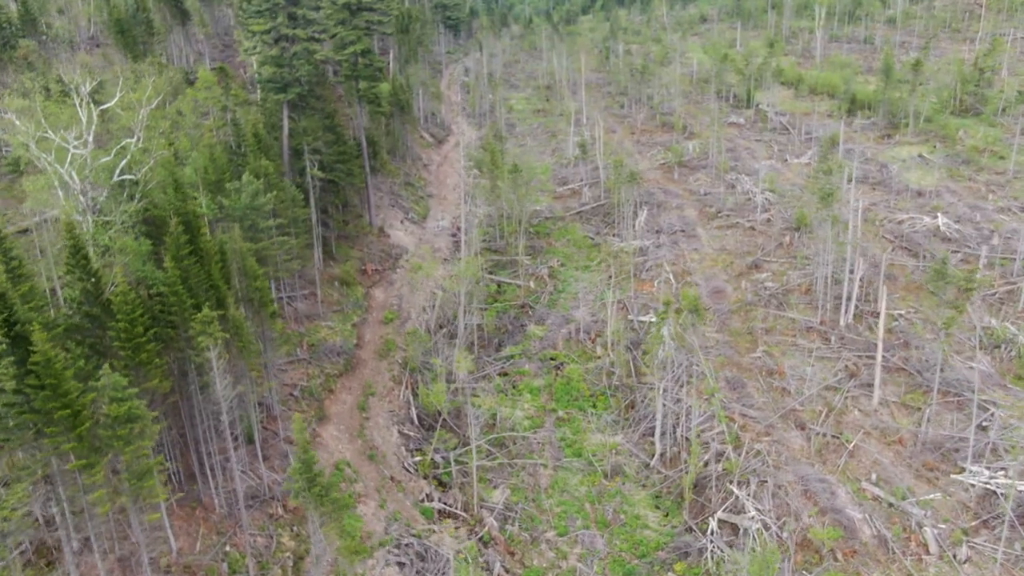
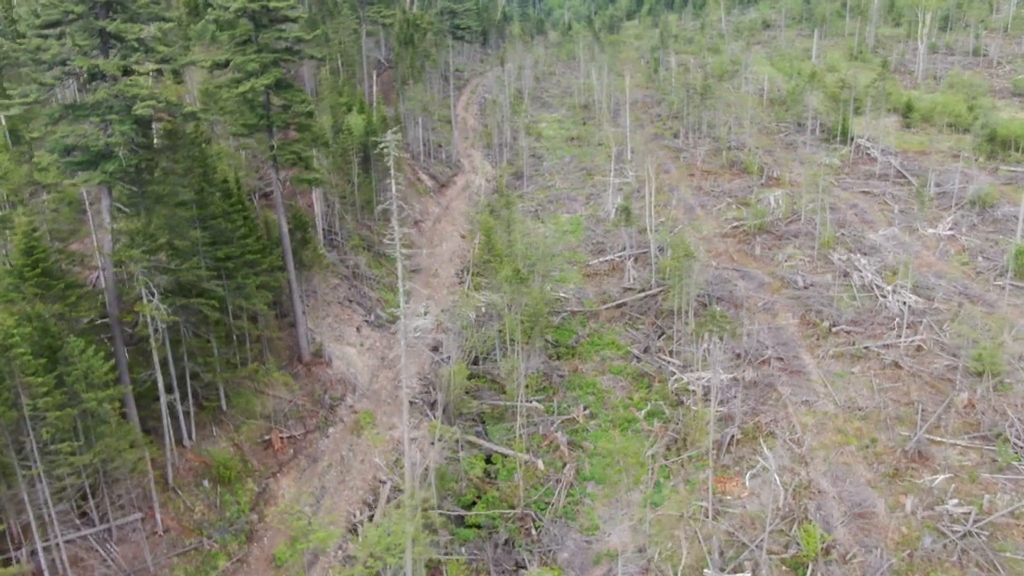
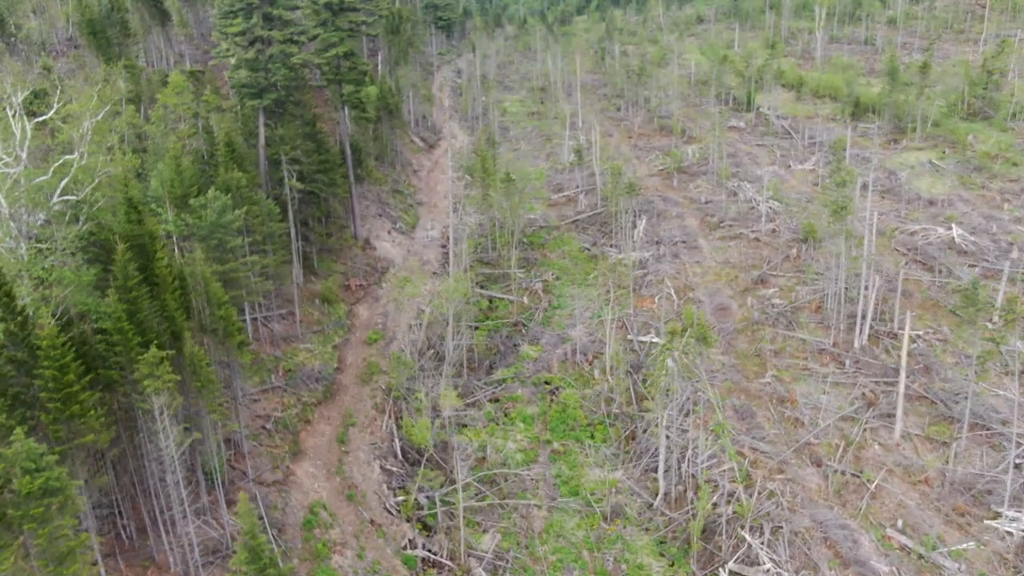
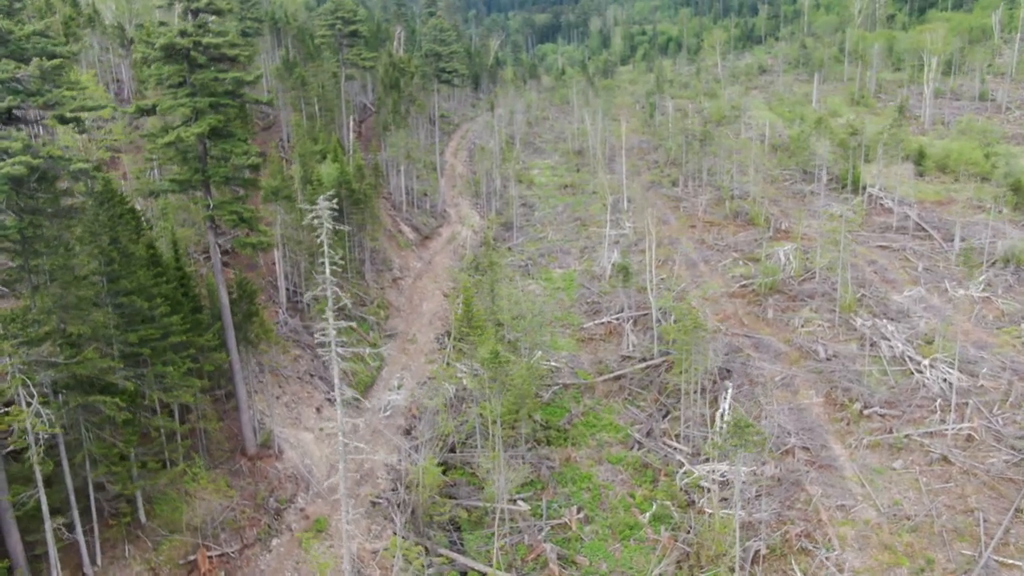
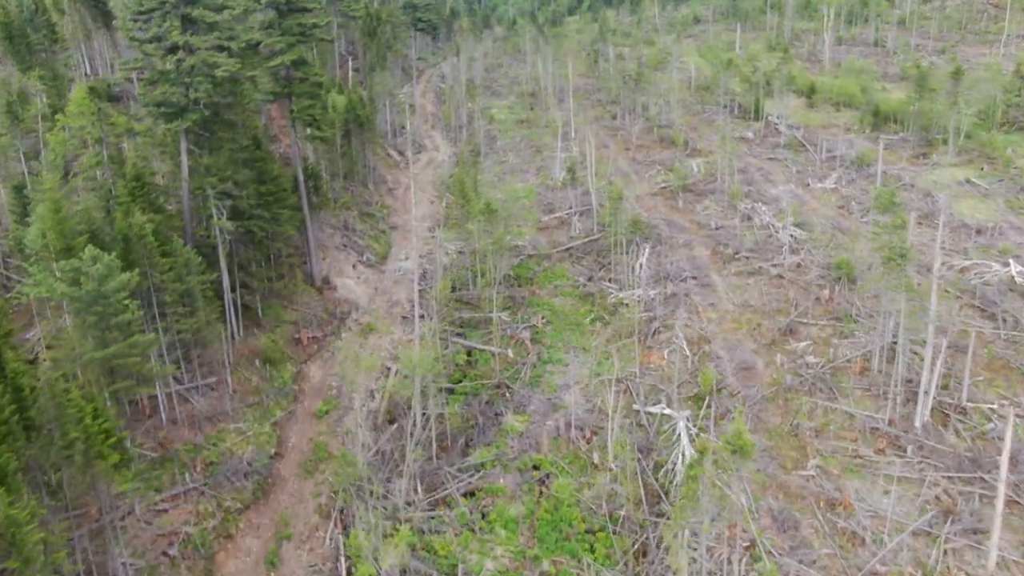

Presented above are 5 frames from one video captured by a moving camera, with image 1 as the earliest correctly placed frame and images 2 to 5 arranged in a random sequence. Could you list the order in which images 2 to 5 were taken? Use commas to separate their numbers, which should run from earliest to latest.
3, 5, 2, 4
